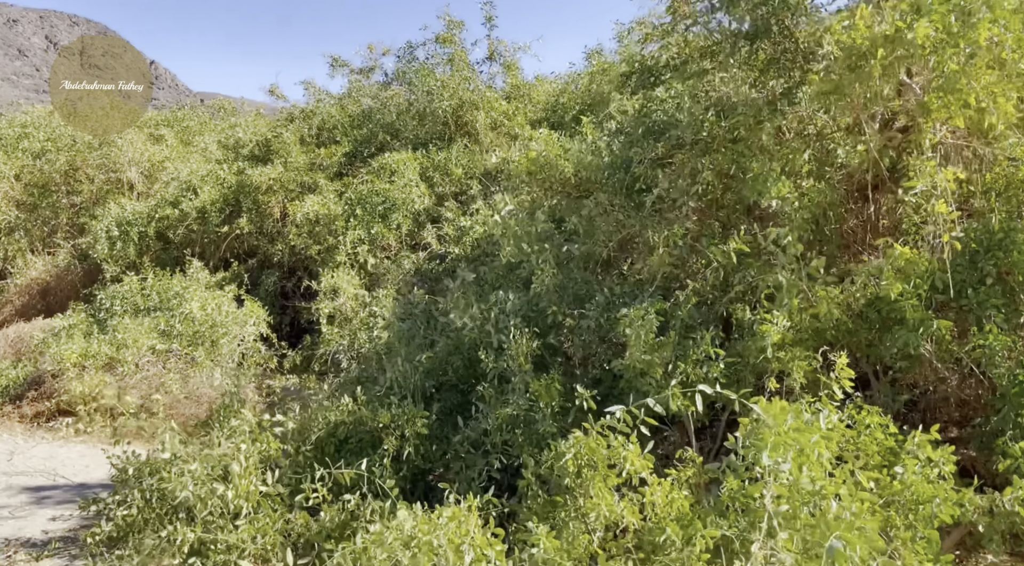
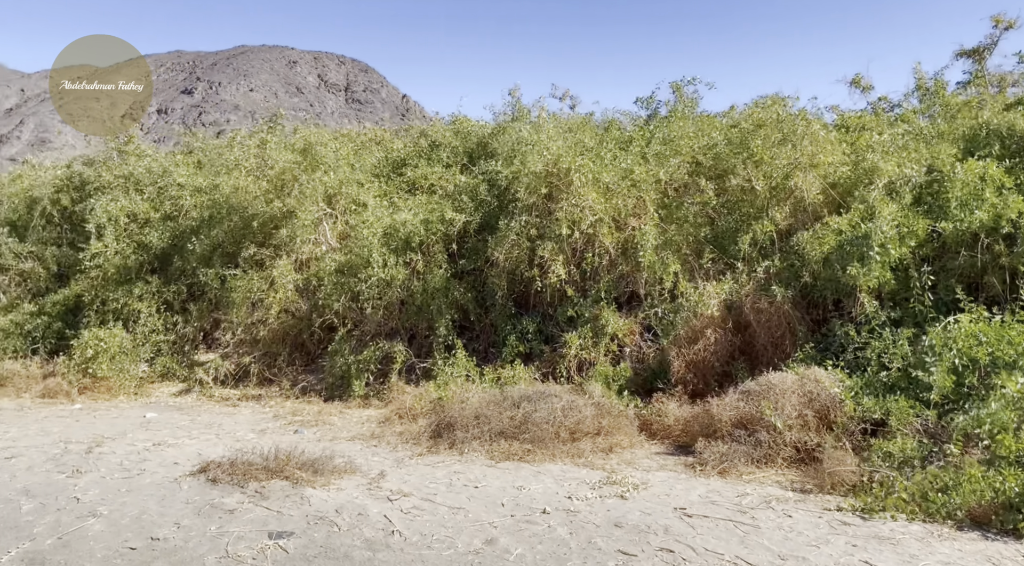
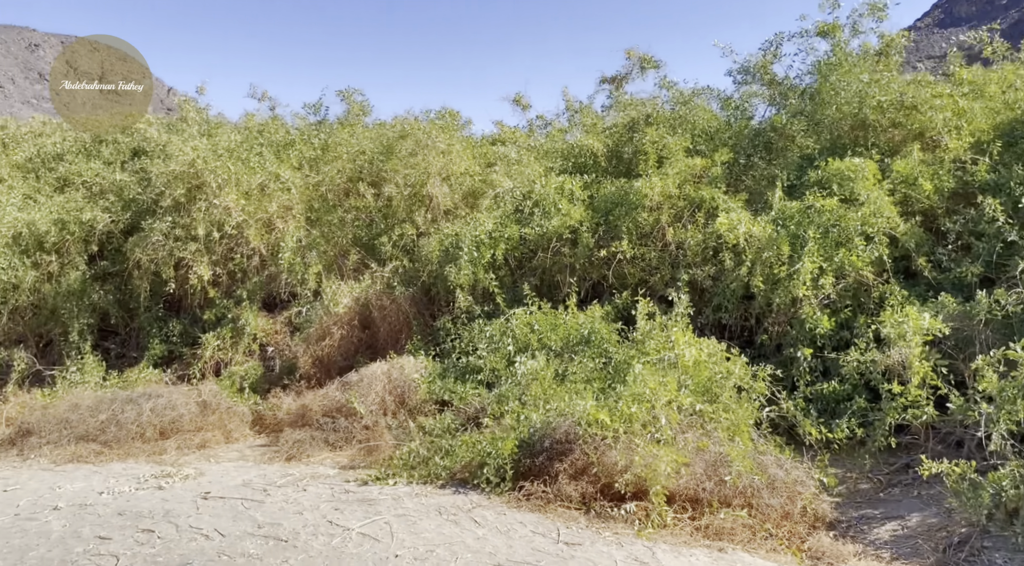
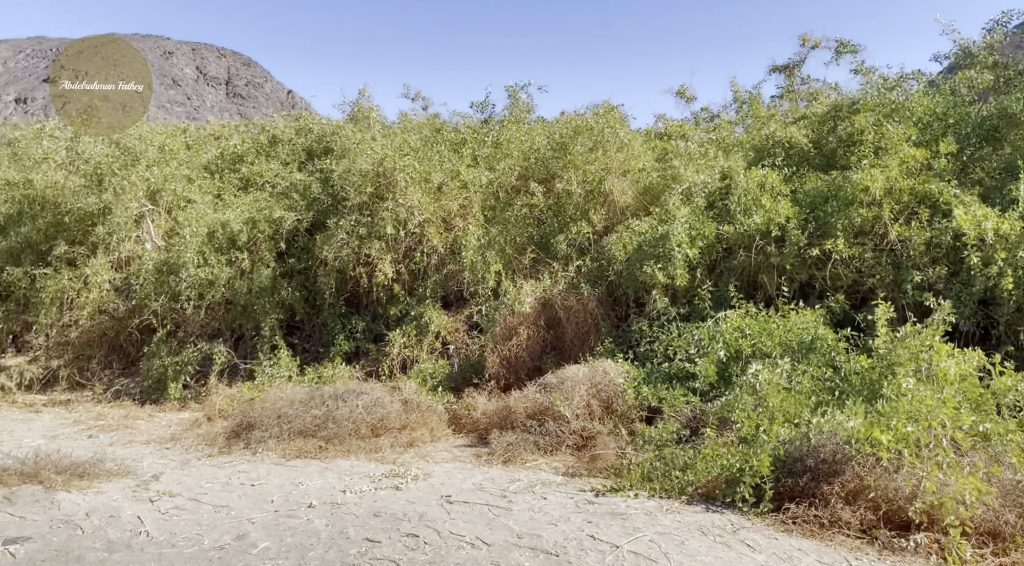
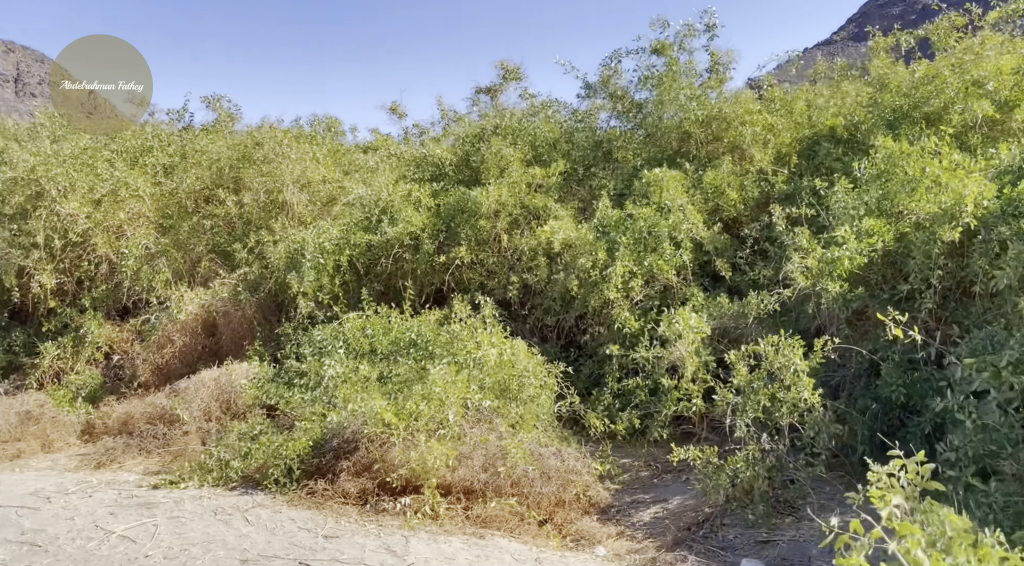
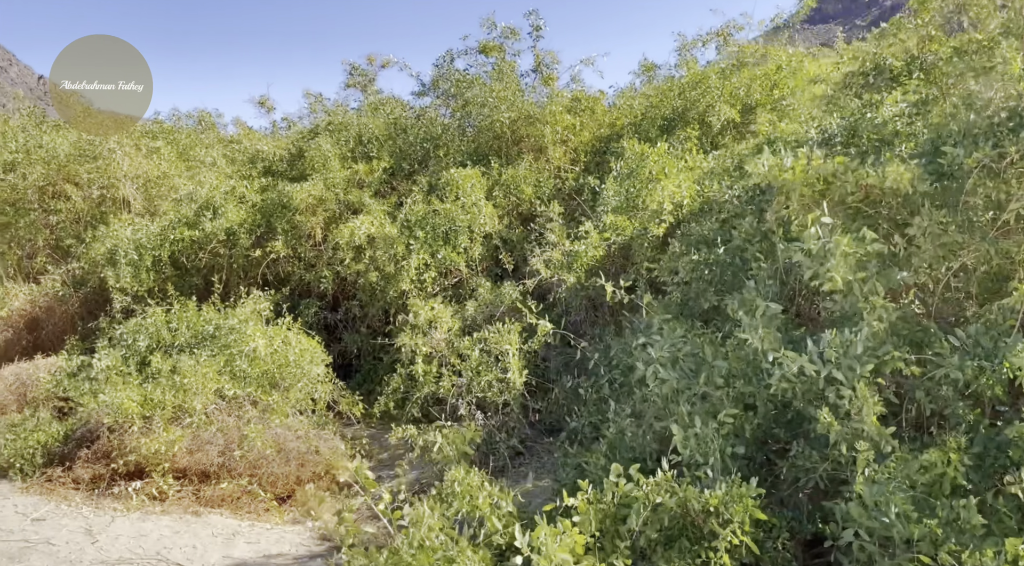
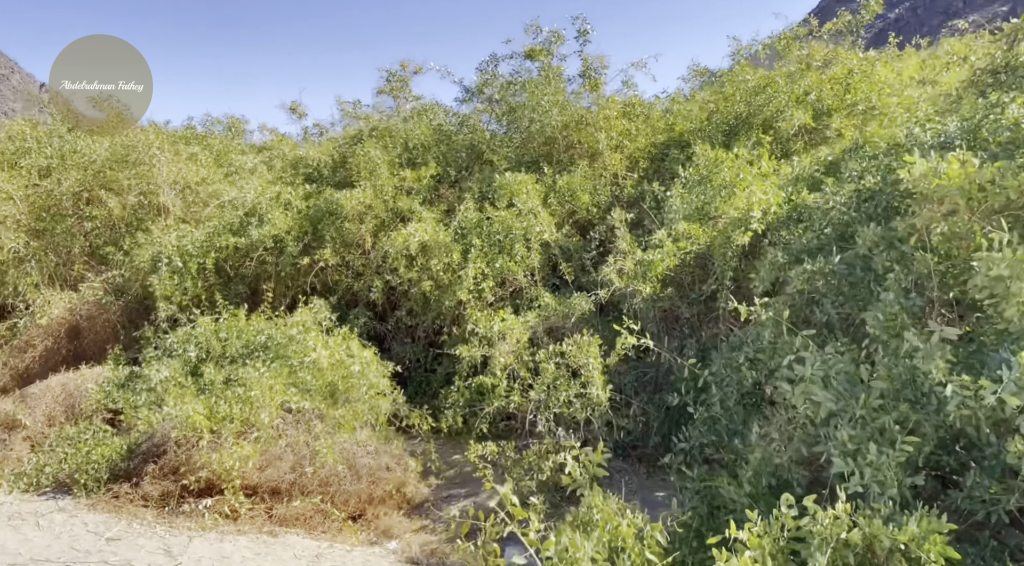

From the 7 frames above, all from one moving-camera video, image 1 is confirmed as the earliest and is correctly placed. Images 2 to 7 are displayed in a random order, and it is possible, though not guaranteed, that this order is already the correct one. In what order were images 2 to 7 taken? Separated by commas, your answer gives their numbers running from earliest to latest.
6, 7, 5, 3, 4, 2
